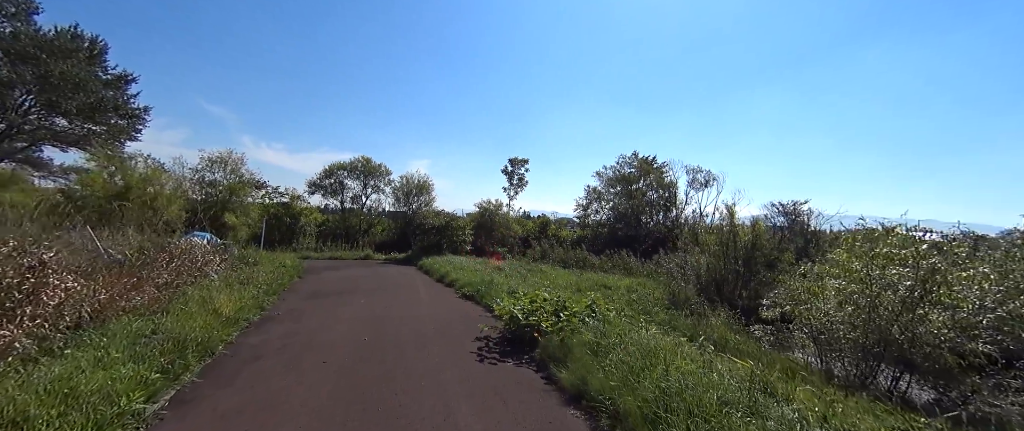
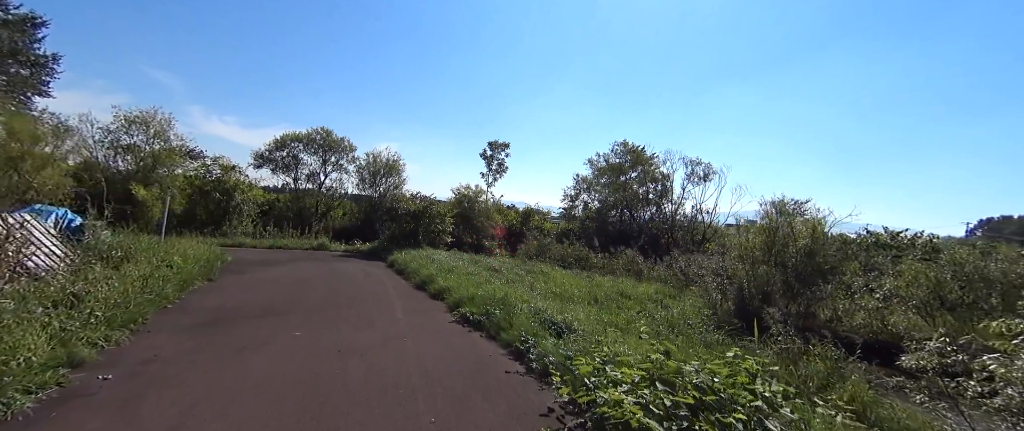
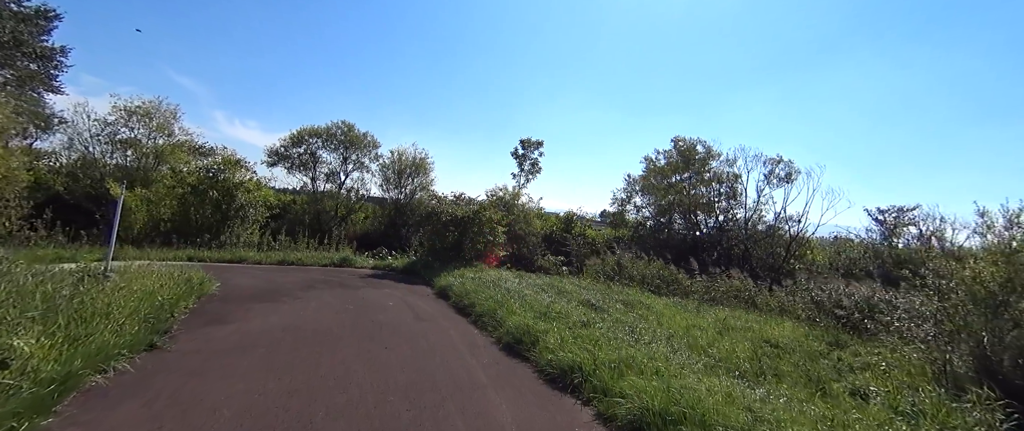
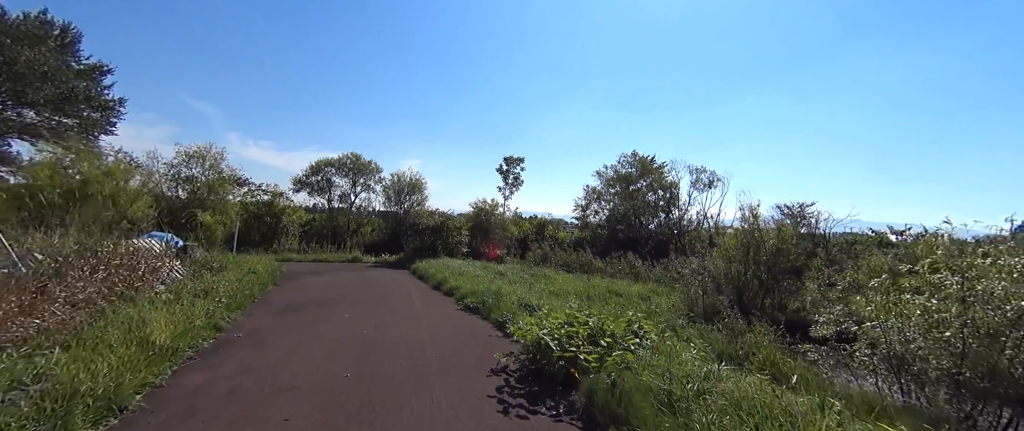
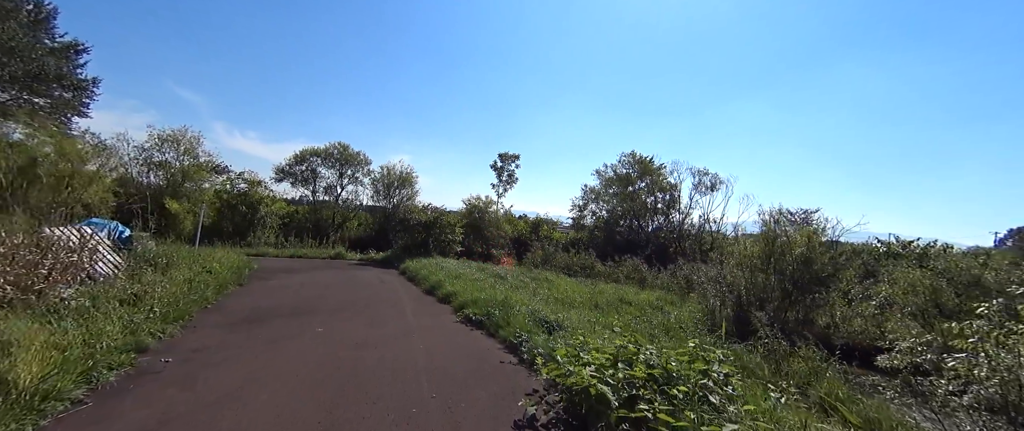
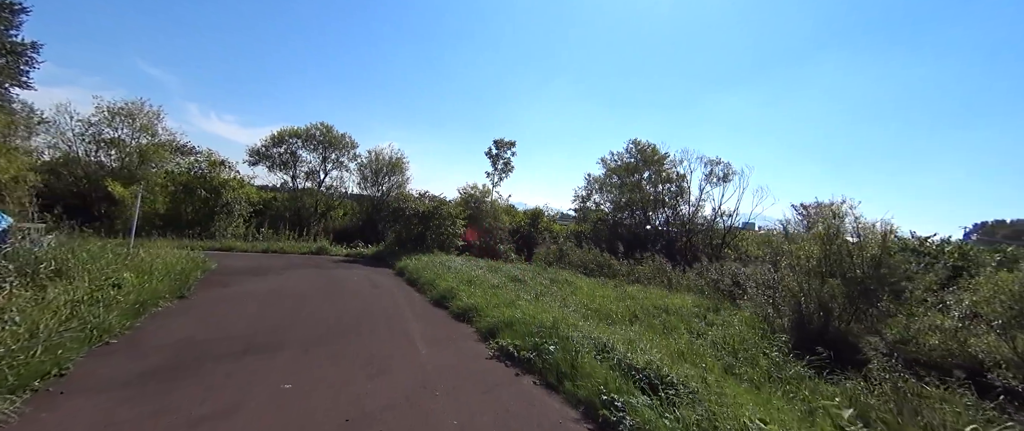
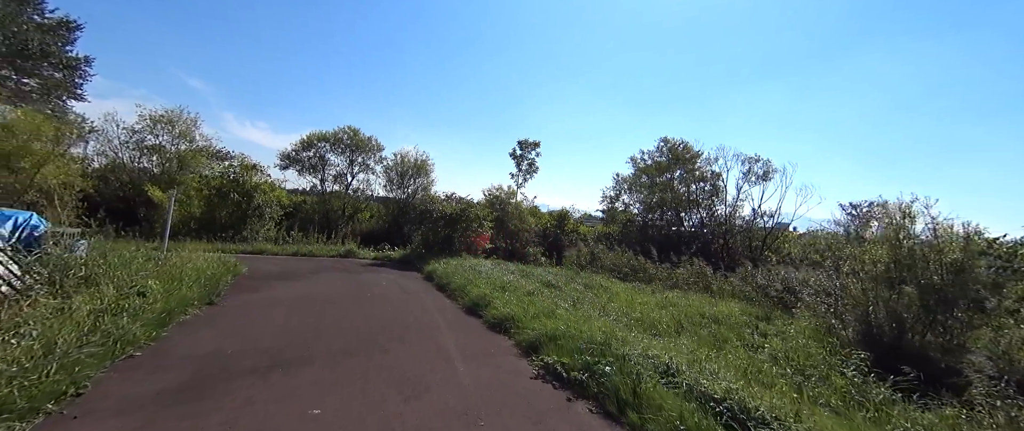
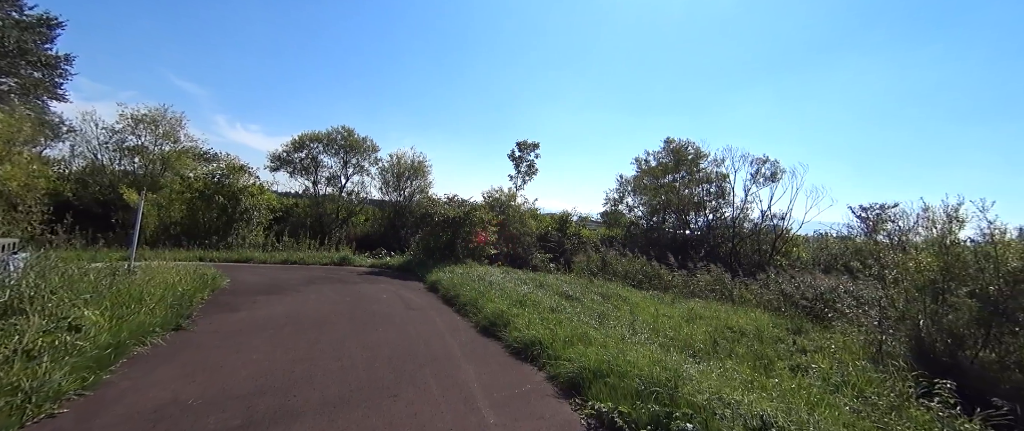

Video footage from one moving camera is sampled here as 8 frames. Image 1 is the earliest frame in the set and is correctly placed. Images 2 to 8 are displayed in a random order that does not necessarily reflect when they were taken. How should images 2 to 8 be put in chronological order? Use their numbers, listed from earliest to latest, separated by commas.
4, 5, 2, 6, 7, 8, 3
